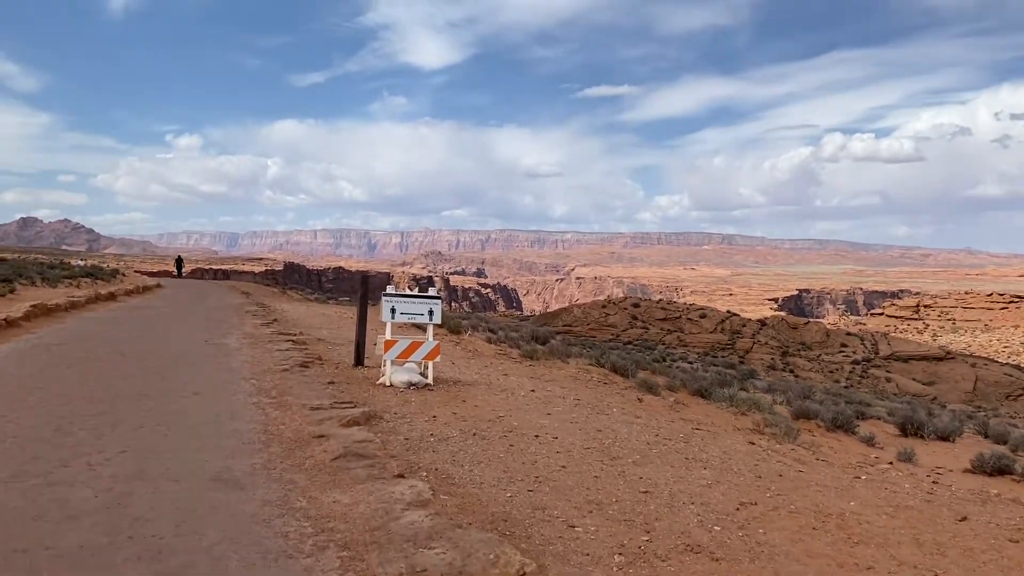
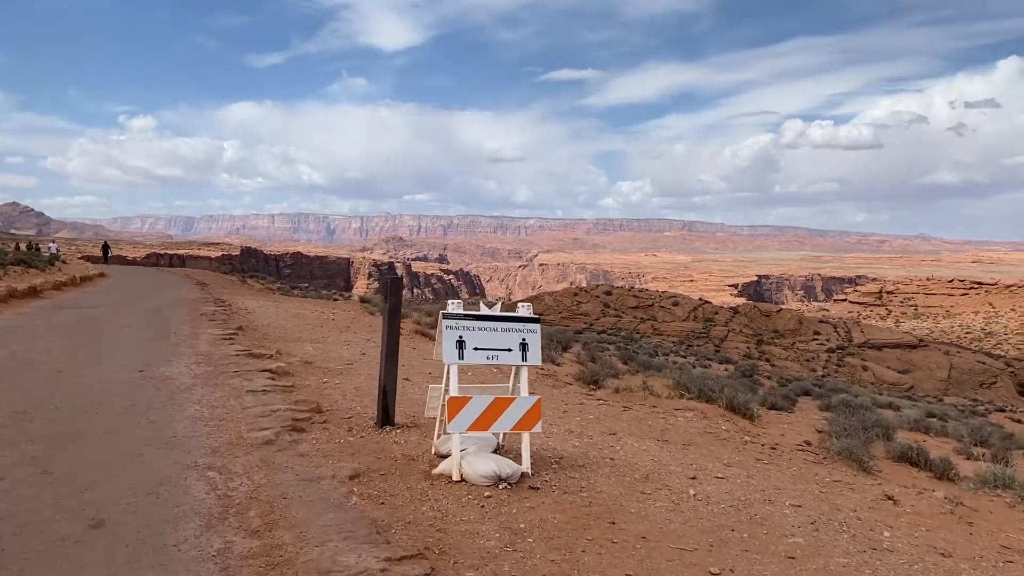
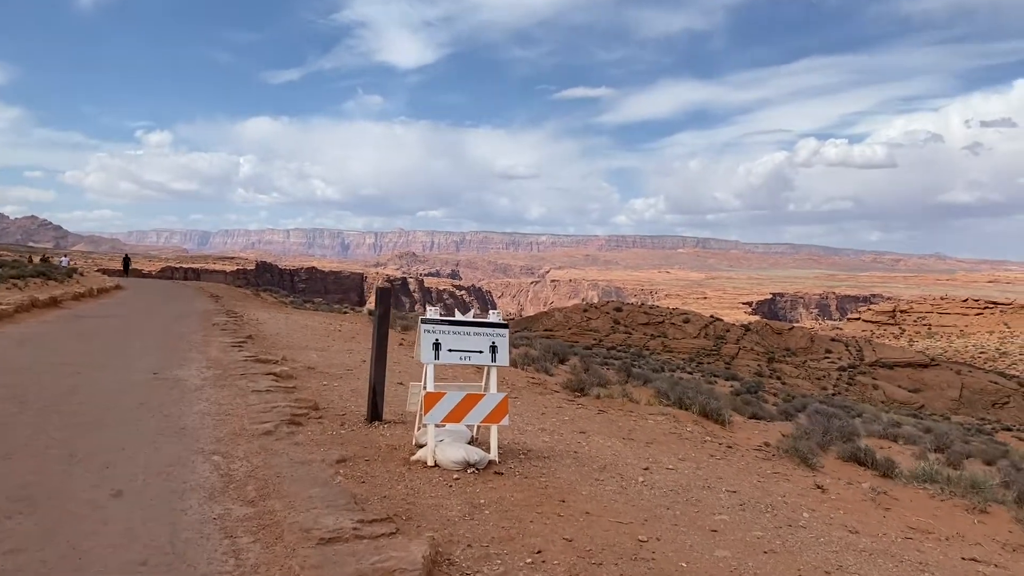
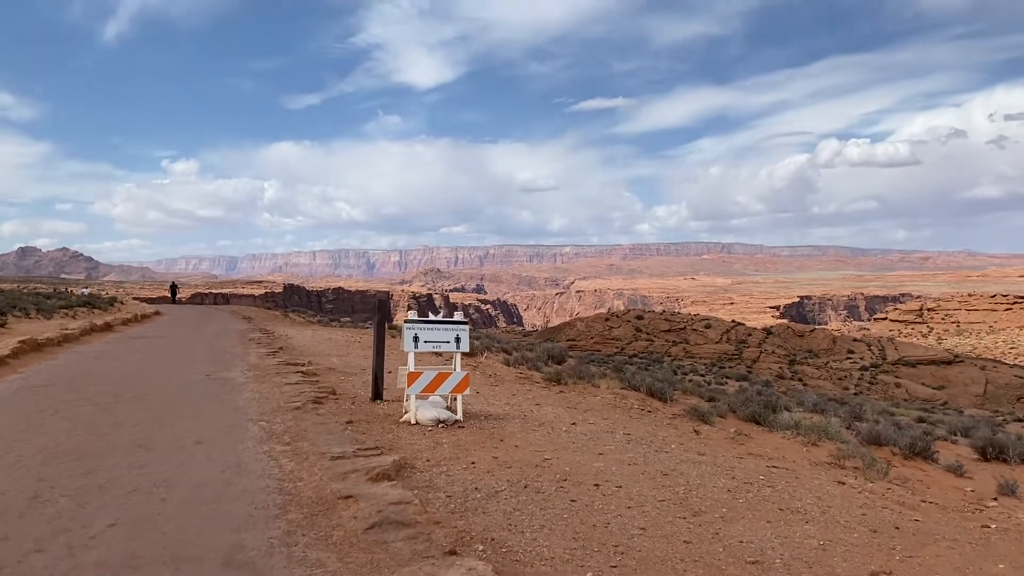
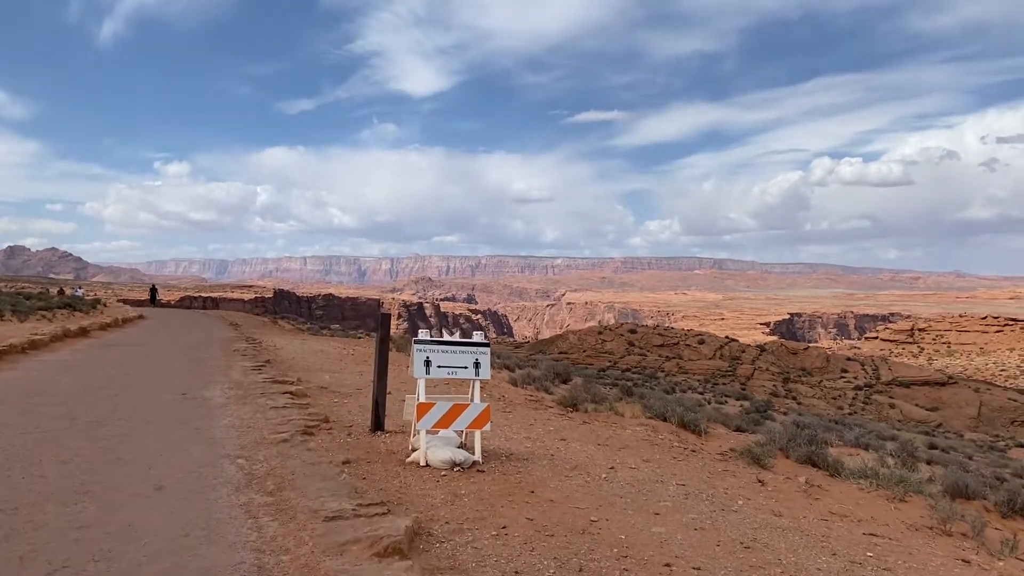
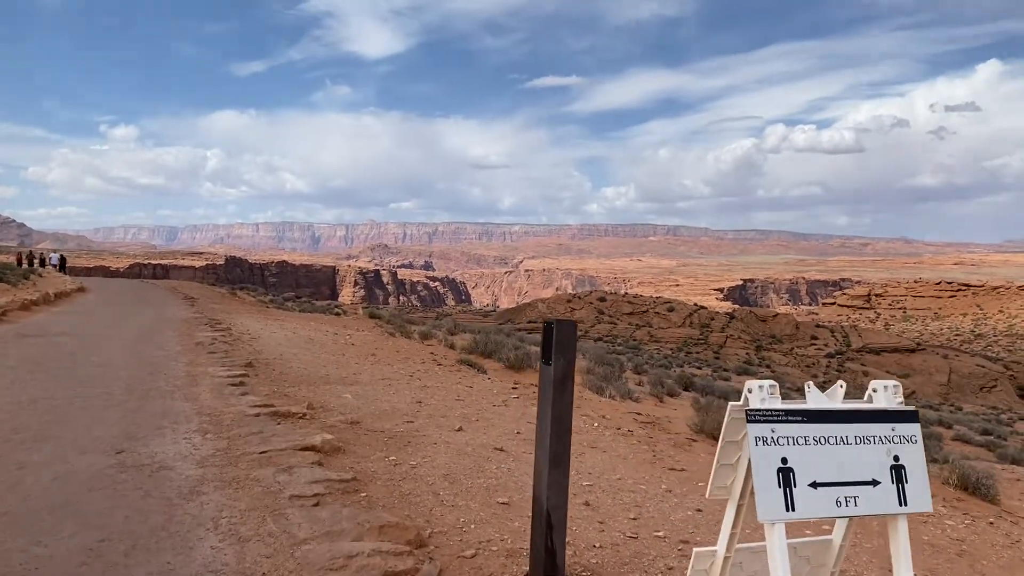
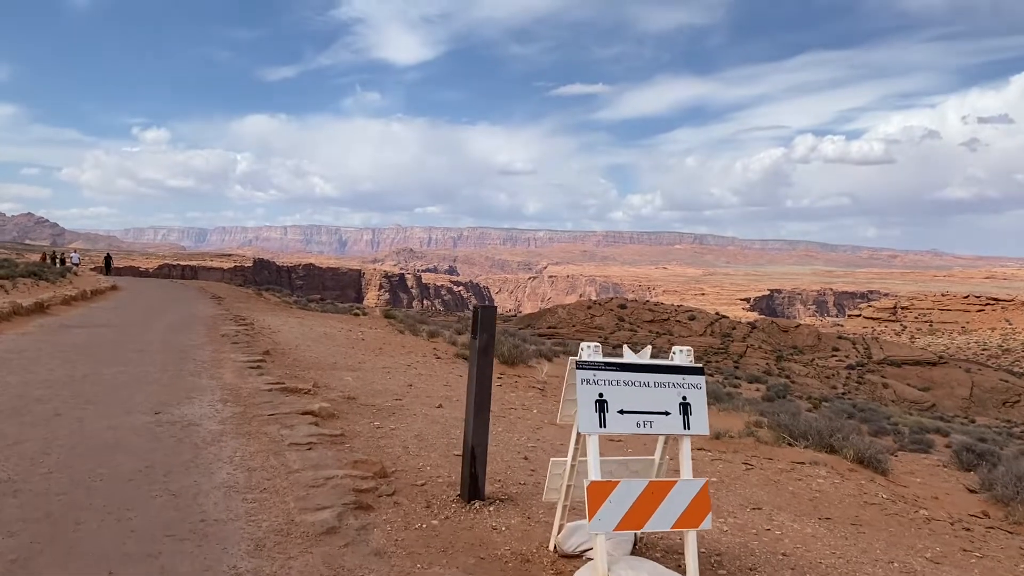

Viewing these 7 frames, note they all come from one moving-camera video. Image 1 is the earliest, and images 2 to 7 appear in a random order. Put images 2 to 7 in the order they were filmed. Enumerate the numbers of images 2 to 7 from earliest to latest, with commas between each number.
4, 5, 3, 2, 7, 6
